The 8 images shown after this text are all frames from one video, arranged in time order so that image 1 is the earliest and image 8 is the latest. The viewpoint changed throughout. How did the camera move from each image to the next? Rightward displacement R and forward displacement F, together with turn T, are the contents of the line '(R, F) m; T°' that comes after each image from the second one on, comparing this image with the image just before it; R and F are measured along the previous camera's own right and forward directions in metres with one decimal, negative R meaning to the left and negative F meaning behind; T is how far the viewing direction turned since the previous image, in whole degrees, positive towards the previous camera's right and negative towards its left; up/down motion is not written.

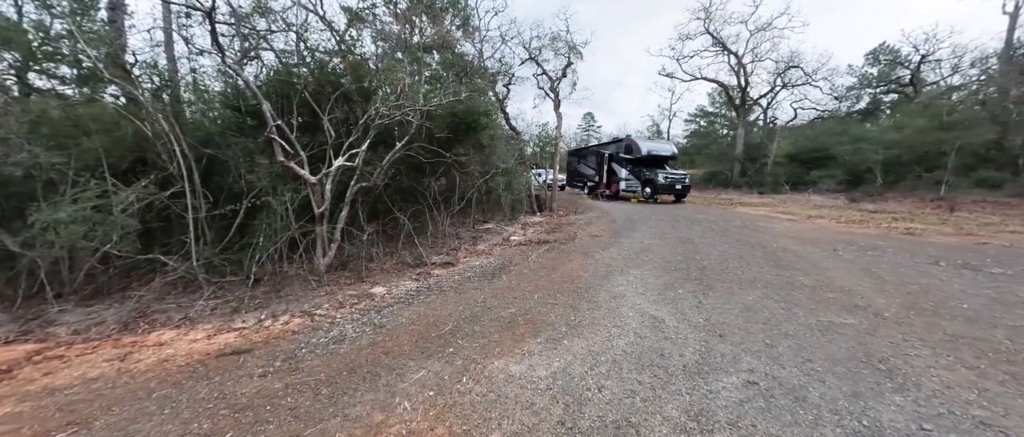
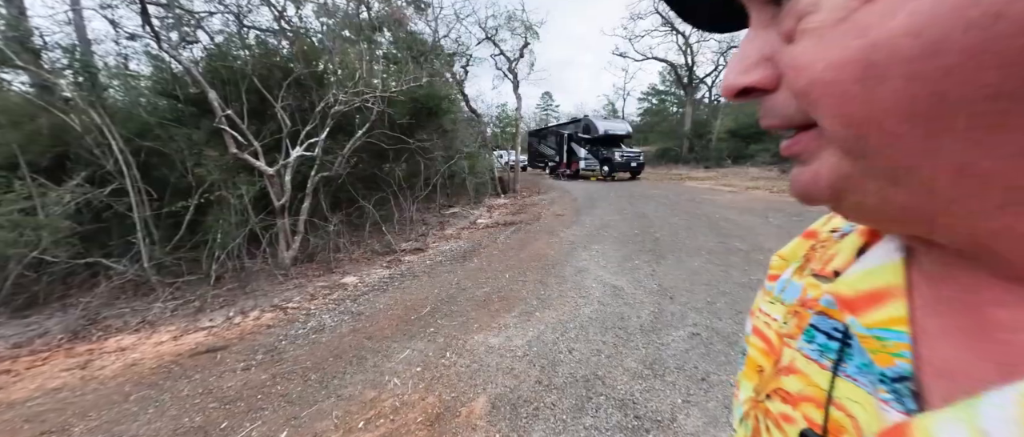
(-0.1, -0.3) m; +6°
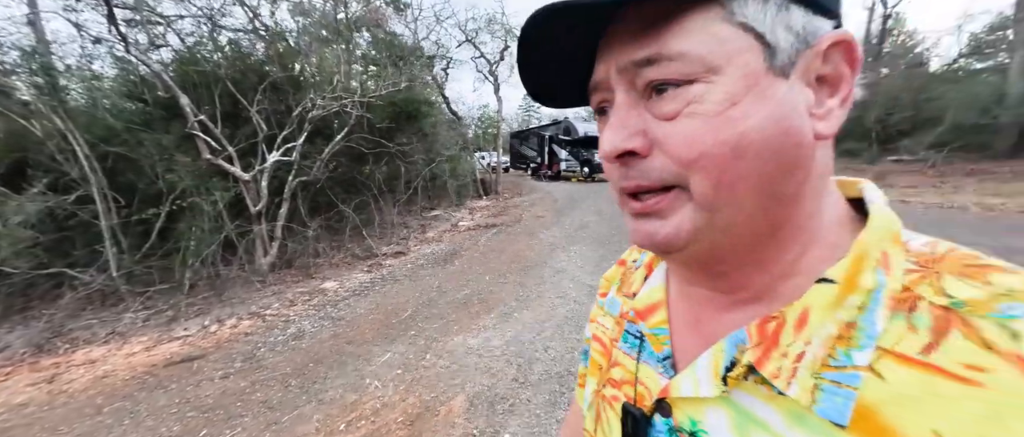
(+0.1, -0.2) m; +3°
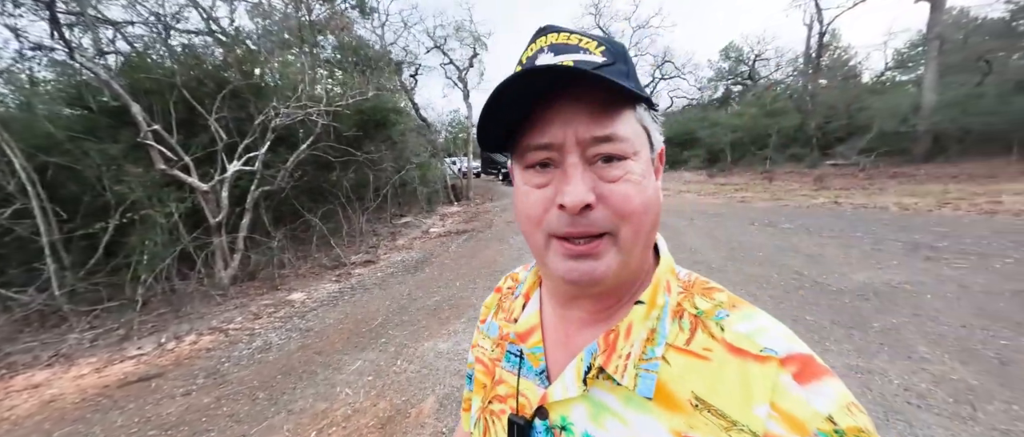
(+0.1, -0.2) m; +5°
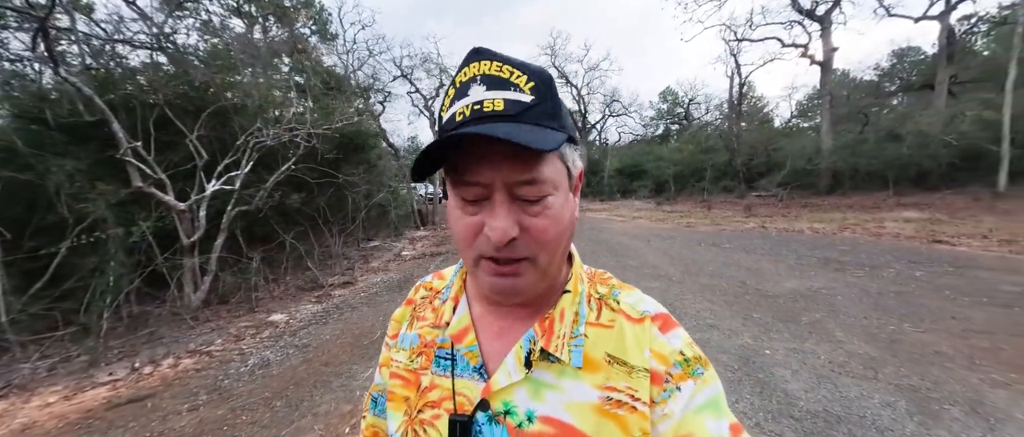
(-0.6, -0.5) m; +7°
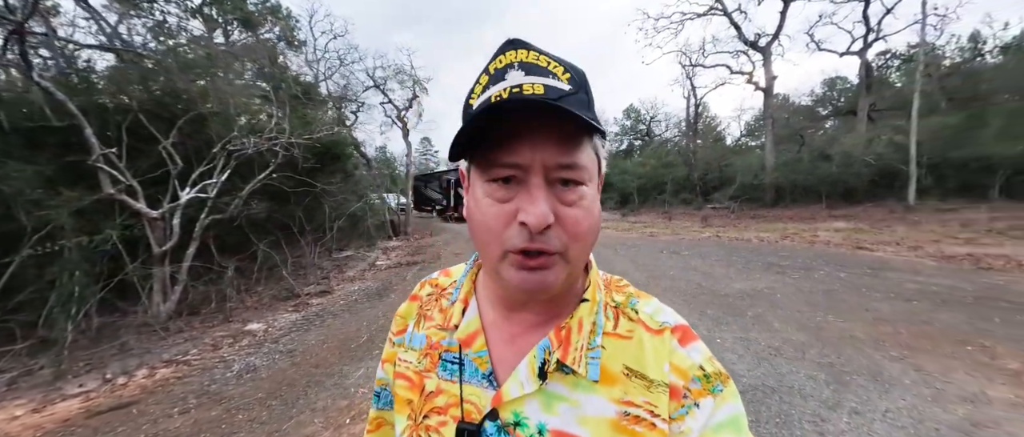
(-0.2, -0.4) m; +5°
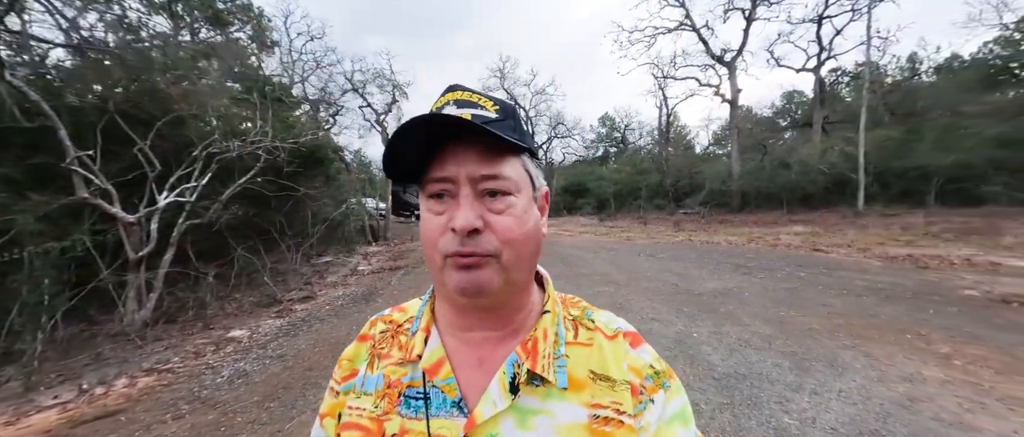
(-0.2, -0.2) m; +4°
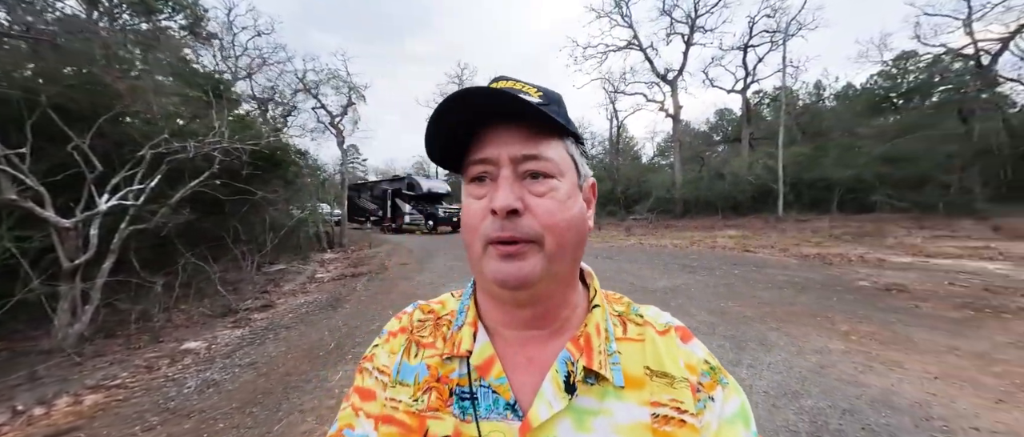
(-0.3, -0.3) m; +7°
